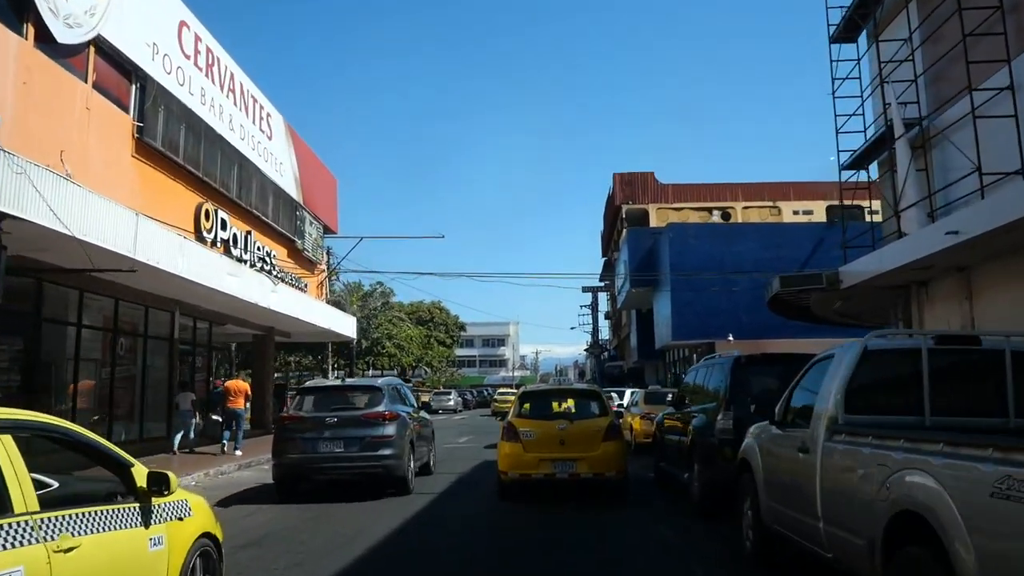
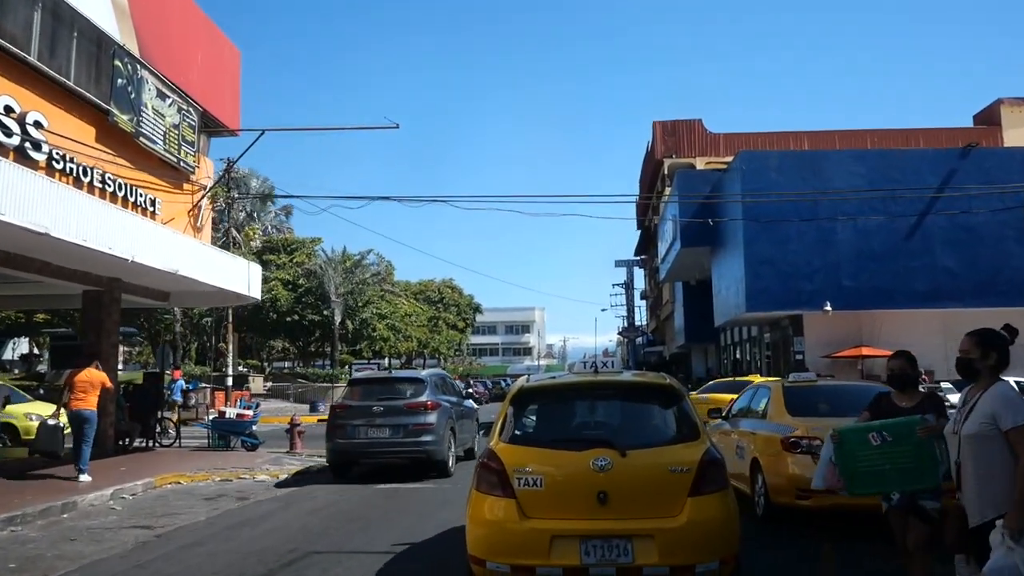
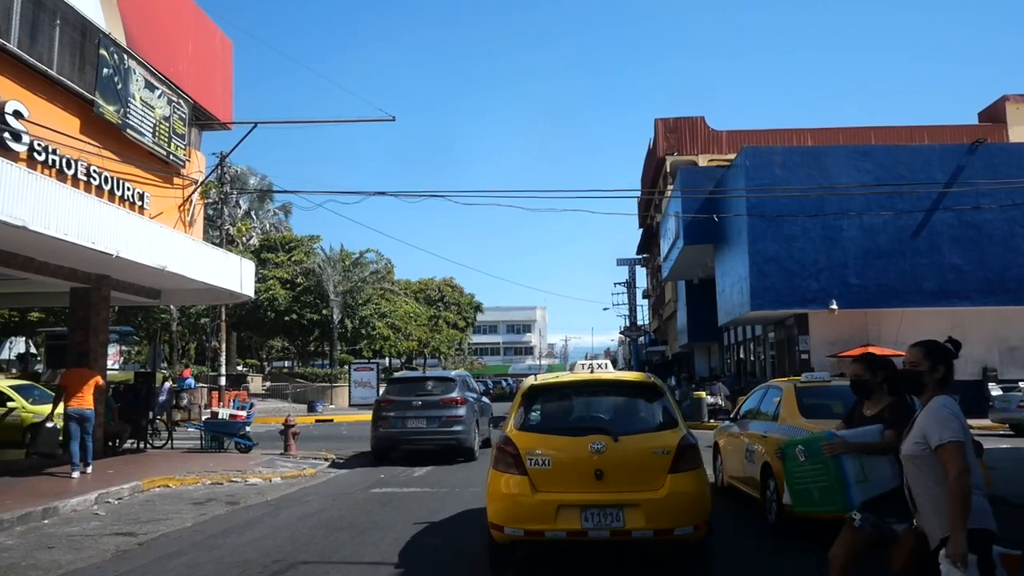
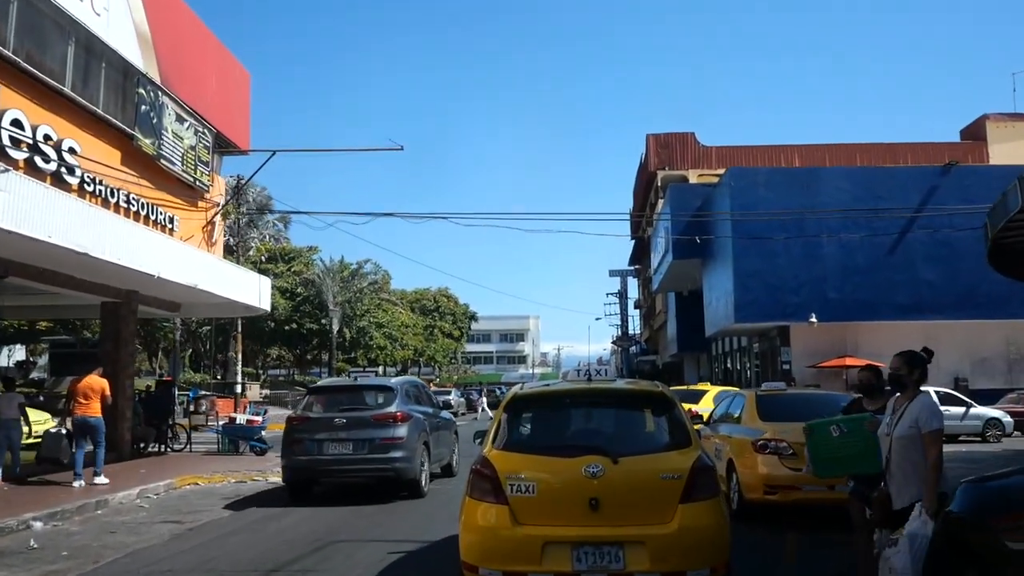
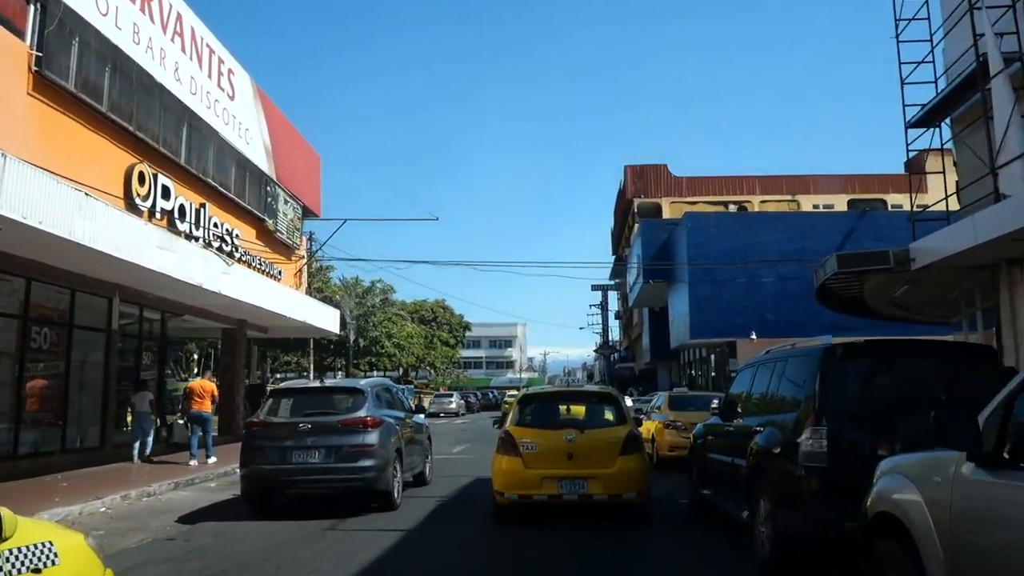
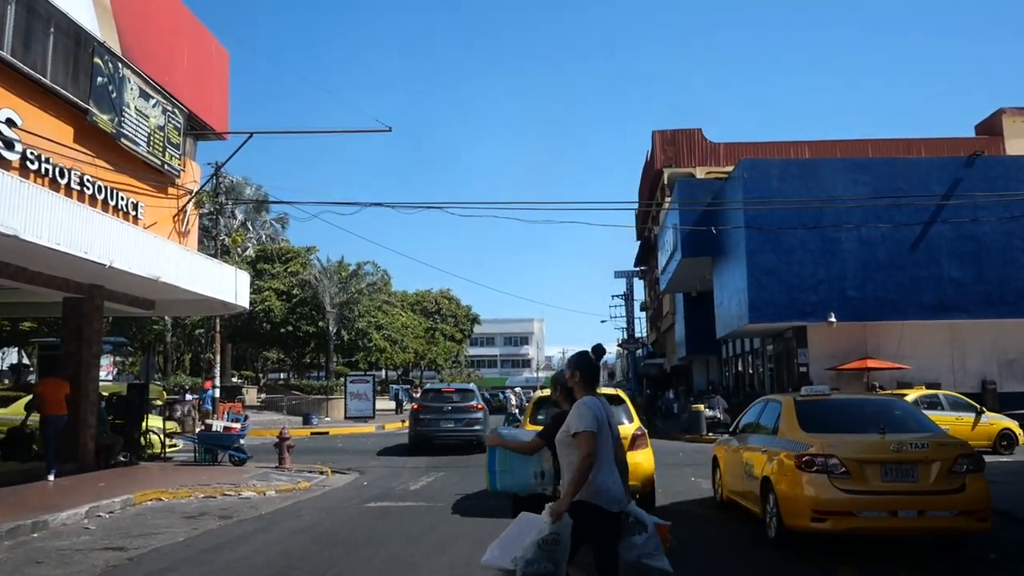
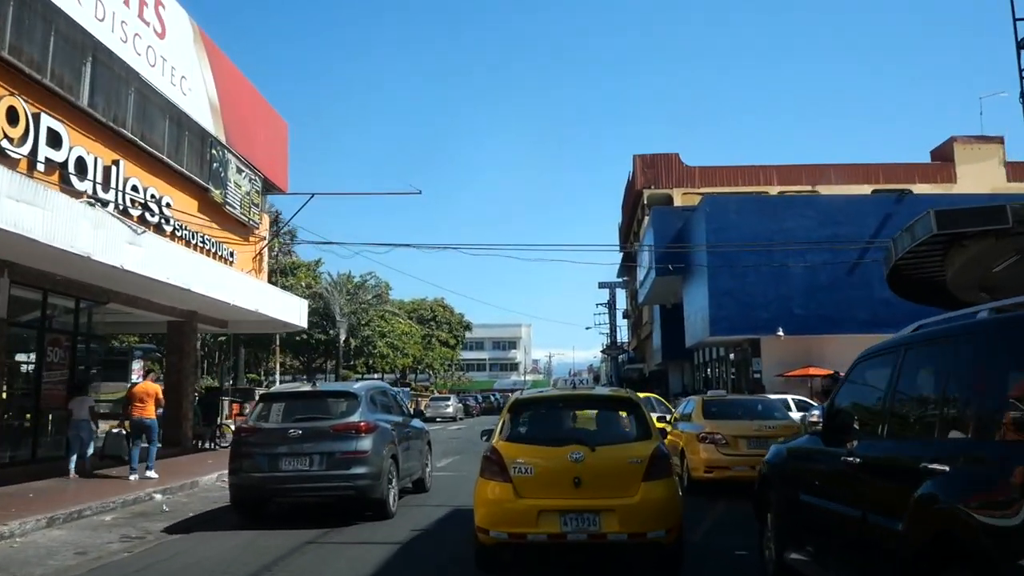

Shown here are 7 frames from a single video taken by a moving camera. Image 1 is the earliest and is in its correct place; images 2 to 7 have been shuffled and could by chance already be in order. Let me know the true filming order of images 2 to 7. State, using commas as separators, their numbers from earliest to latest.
5, 7, 4, 2, 3, 6
